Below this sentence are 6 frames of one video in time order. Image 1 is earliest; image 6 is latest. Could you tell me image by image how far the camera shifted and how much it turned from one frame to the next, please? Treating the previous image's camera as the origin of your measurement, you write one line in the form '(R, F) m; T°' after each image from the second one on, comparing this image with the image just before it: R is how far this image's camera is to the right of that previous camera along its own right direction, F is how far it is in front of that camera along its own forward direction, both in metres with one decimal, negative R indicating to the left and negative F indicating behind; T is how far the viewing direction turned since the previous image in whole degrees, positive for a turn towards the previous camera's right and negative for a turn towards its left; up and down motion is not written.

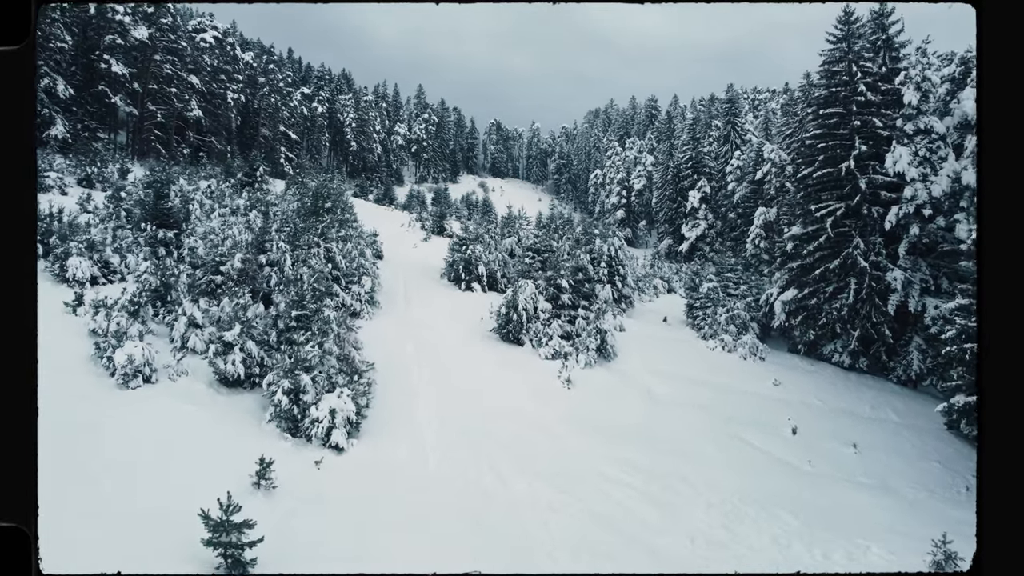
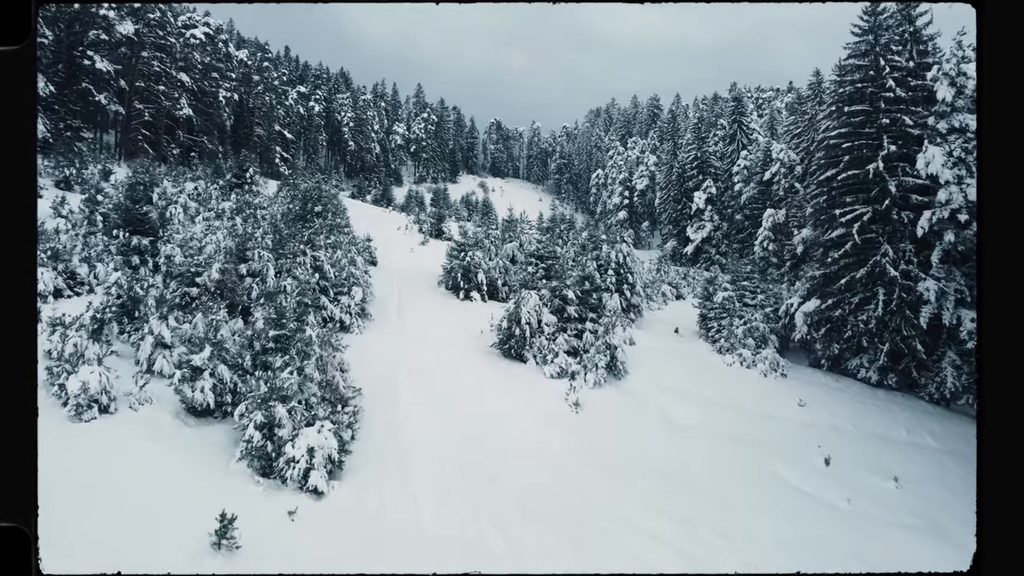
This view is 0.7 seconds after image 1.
(0.0, +1.2) m; 0°
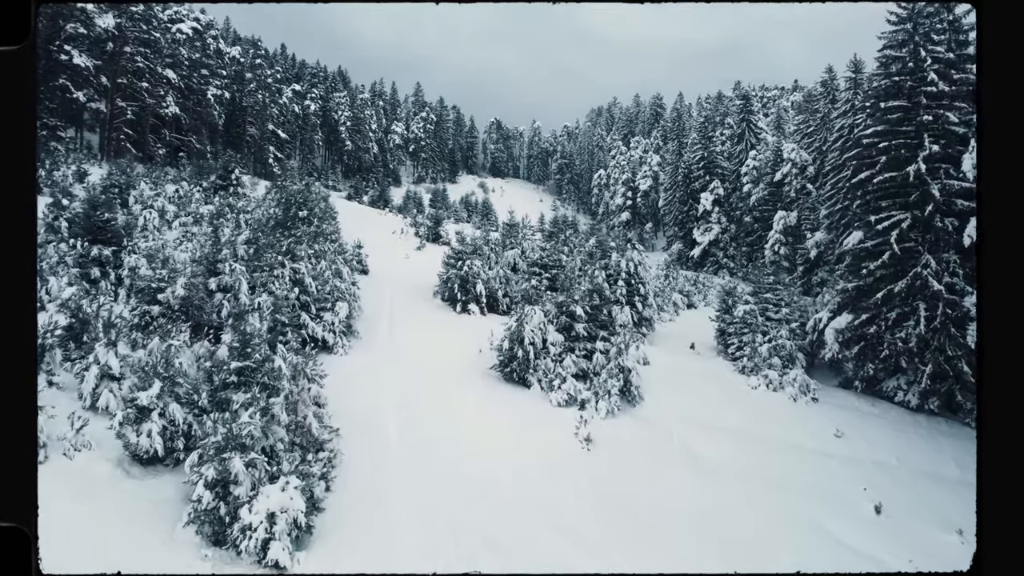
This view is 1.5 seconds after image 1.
(0.0, +1.5) m; 0°
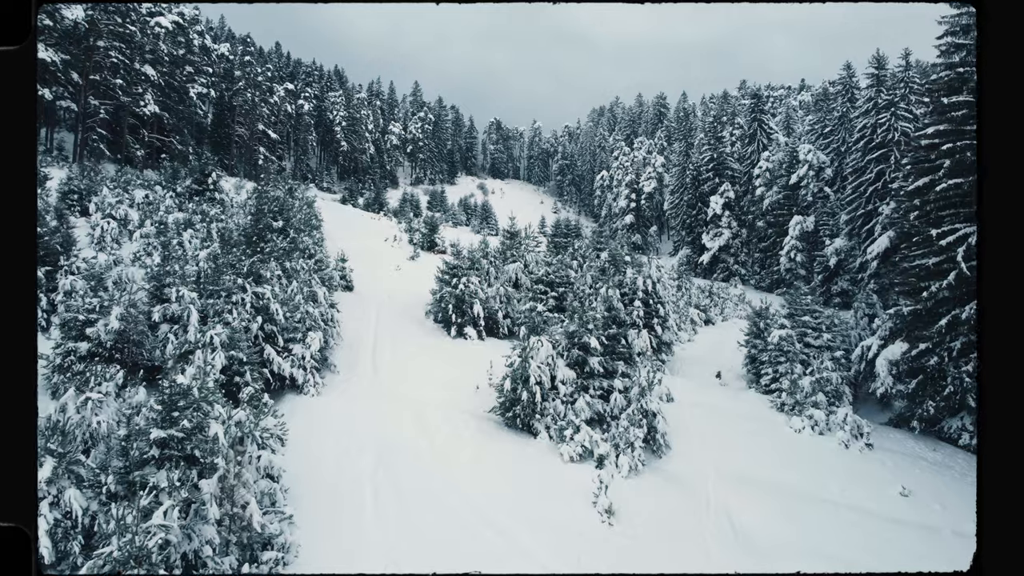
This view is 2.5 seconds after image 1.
(0.0, +2.0) m; 0°
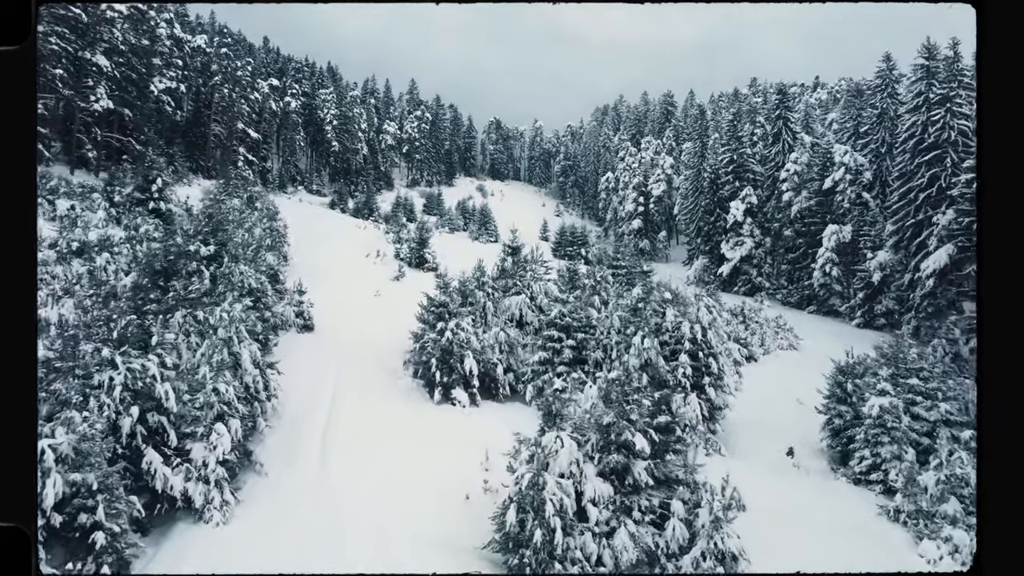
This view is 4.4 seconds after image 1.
(-0.1, +3.7) m; 0°
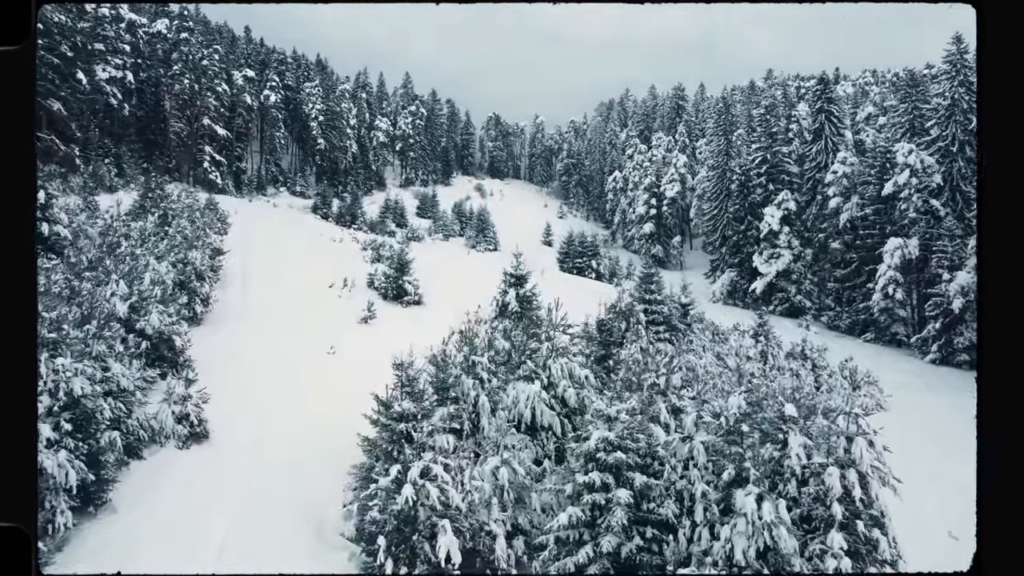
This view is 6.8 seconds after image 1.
(-0.1, +5.0) m; 0°
